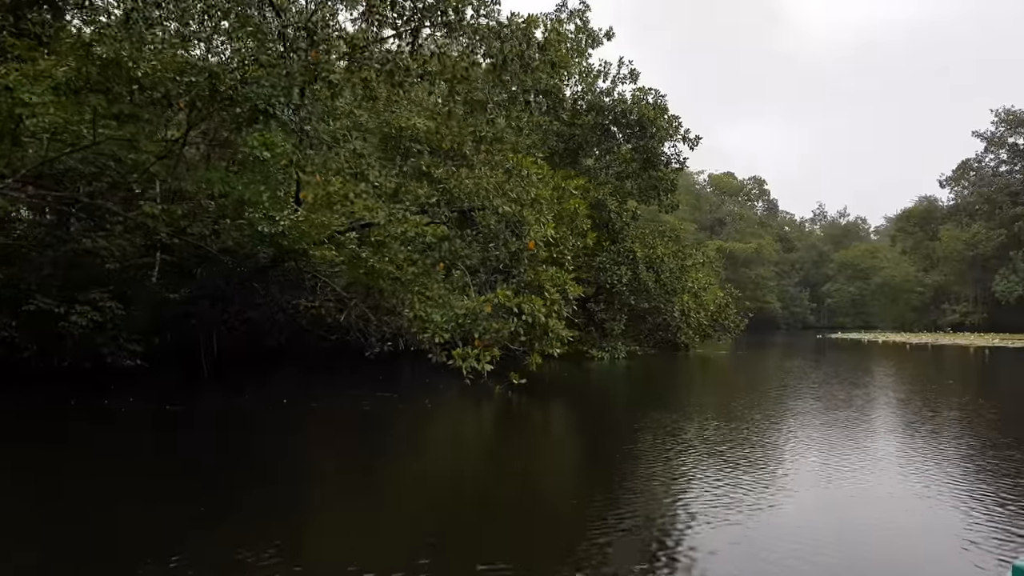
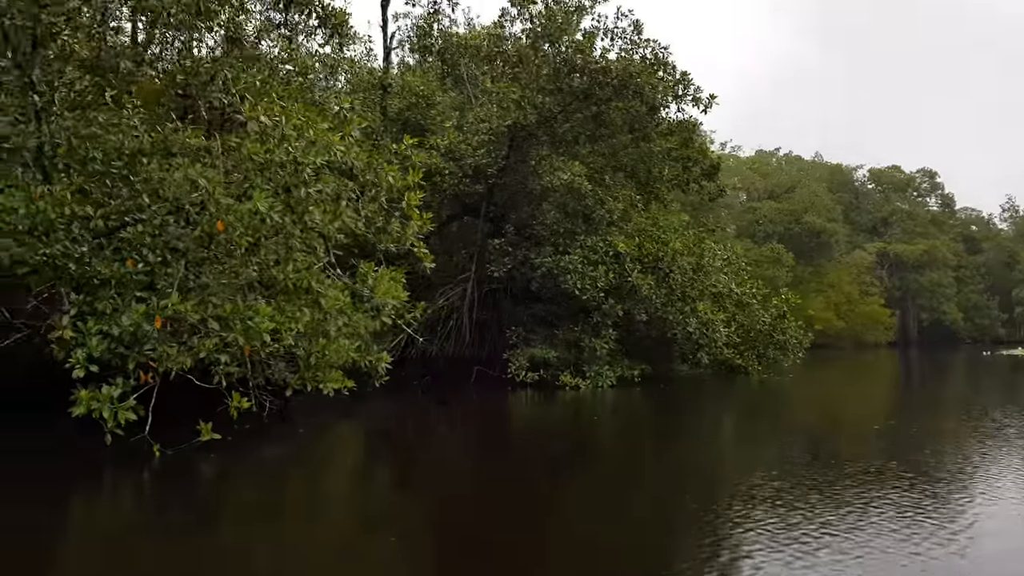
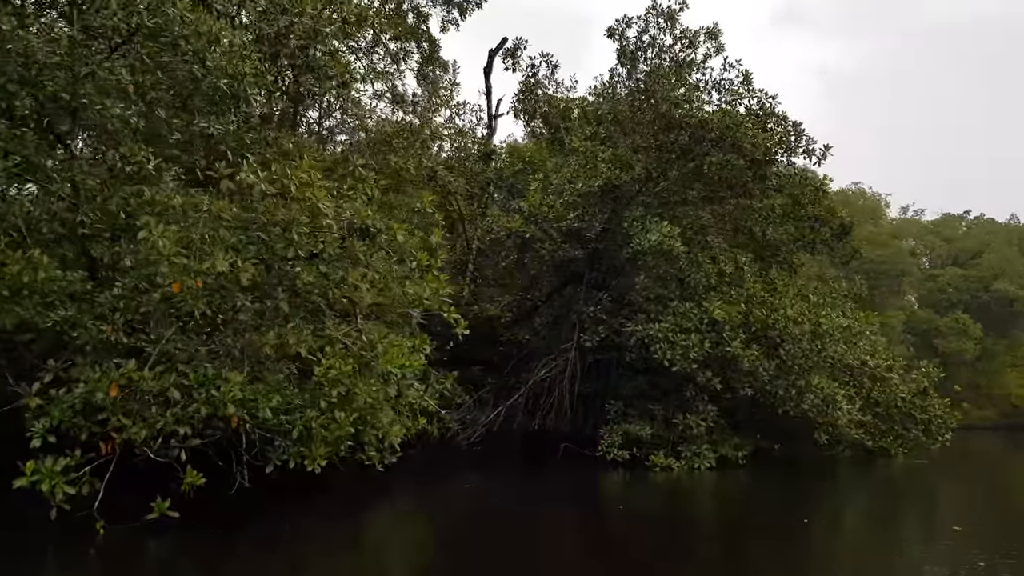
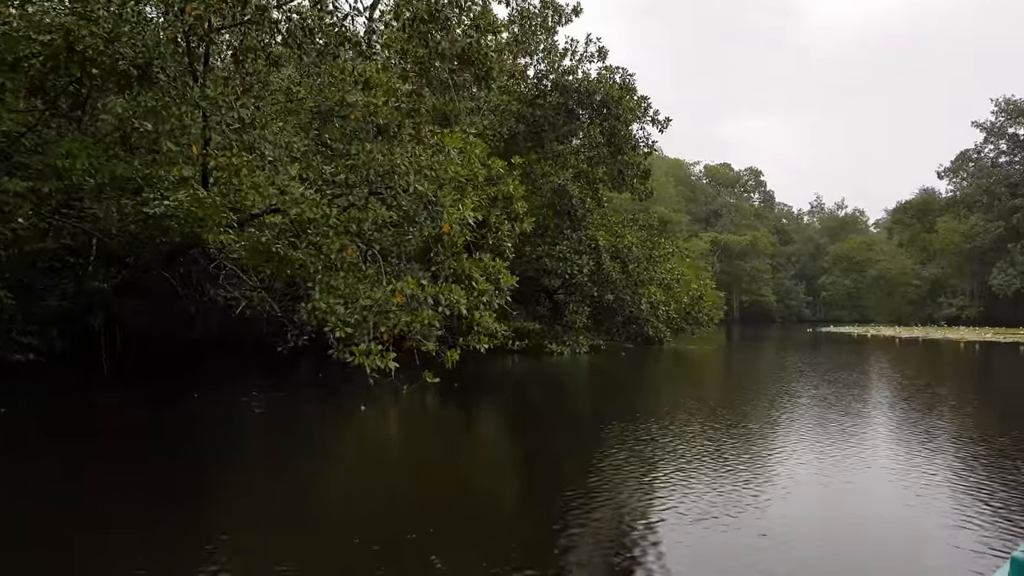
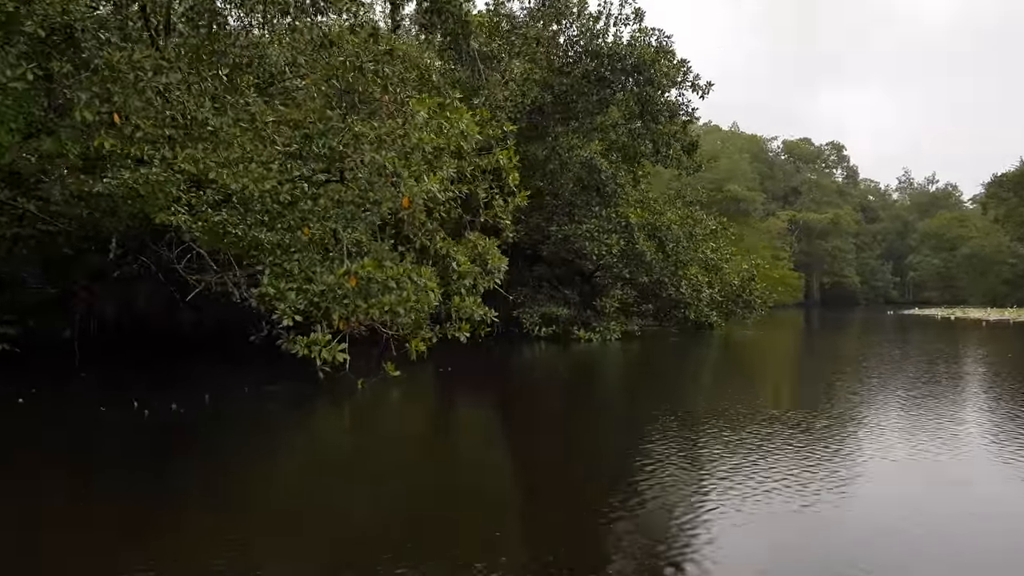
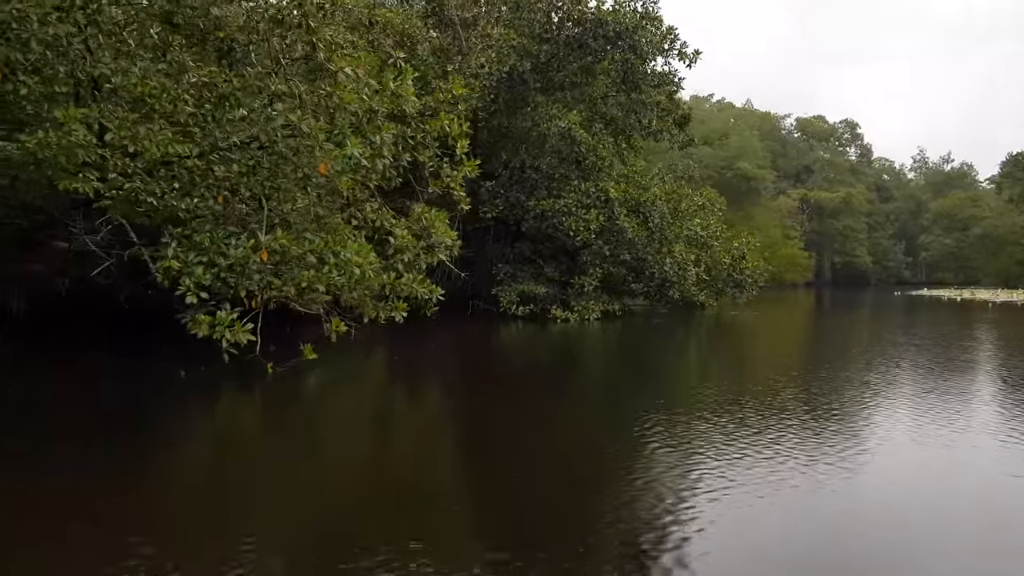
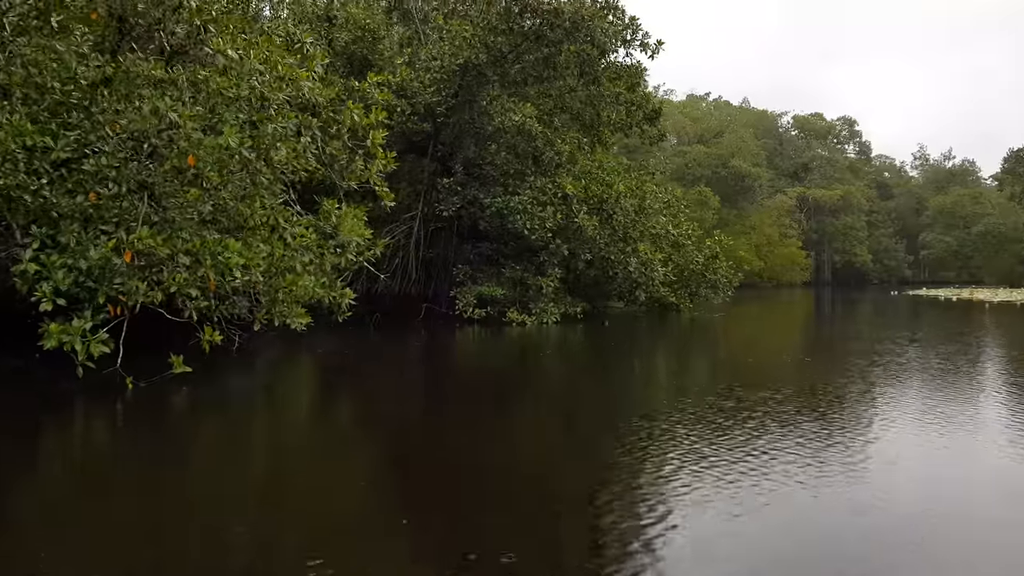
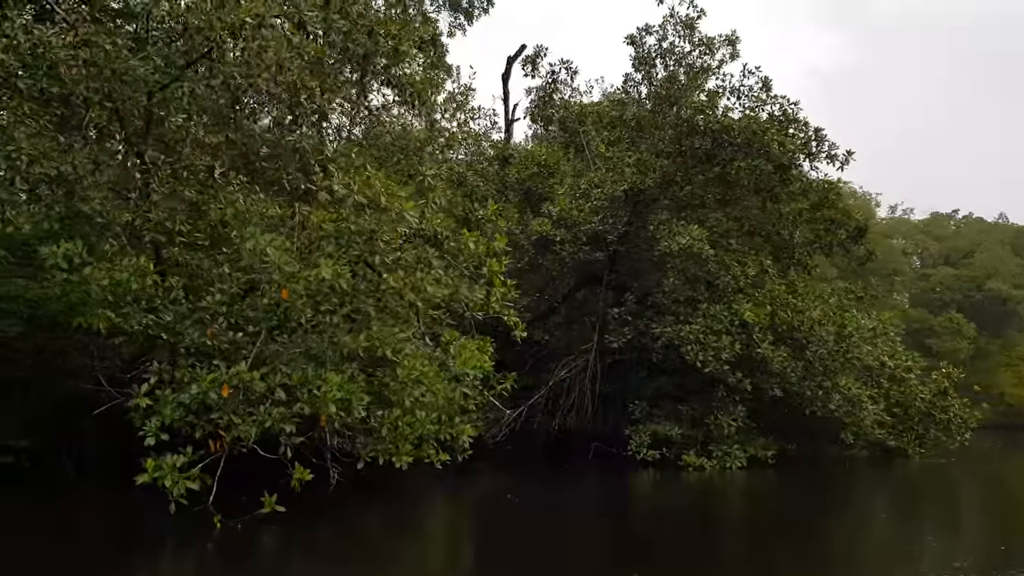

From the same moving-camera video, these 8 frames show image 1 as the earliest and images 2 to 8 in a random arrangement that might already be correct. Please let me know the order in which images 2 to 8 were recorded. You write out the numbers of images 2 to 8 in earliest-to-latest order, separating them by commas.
4, 5, 6, 7, 2, 8, 3
